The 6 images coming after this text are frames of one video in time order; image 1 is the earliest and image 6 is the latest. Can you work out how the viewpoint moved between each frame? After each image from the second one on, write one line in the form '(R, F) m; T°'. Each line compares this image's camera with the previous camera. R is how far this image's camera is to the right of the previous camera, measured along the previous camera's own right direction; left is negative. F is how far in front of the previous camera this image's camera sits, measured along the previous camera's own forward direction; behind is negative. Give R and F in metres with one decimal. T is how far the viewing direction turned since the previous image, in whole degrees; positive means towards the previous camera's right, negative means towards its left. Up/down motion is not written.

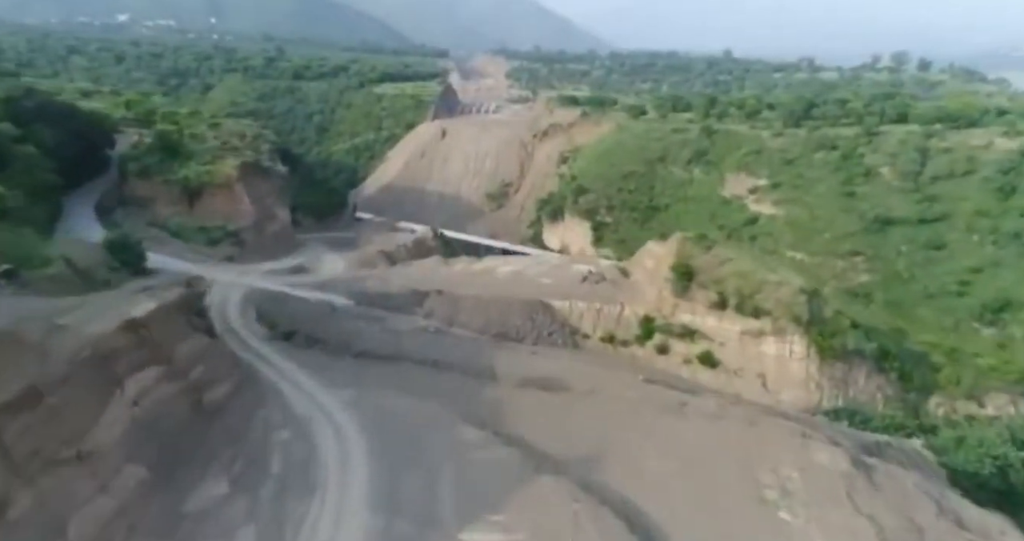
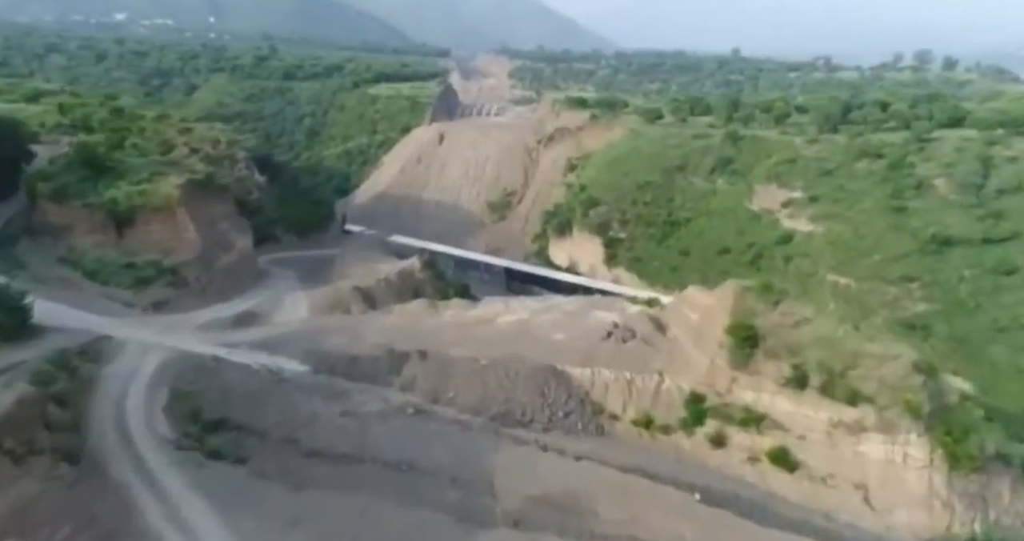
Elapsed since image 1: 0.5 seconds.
(0.0, +3.8) m; 0°
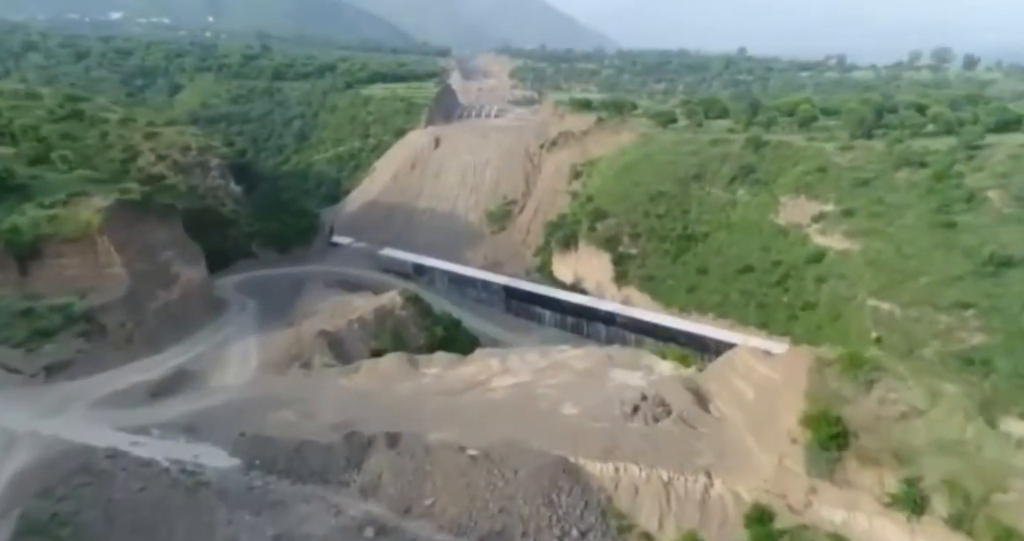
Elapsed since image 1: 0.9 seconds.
(+0.1, +3.1) m; 0°
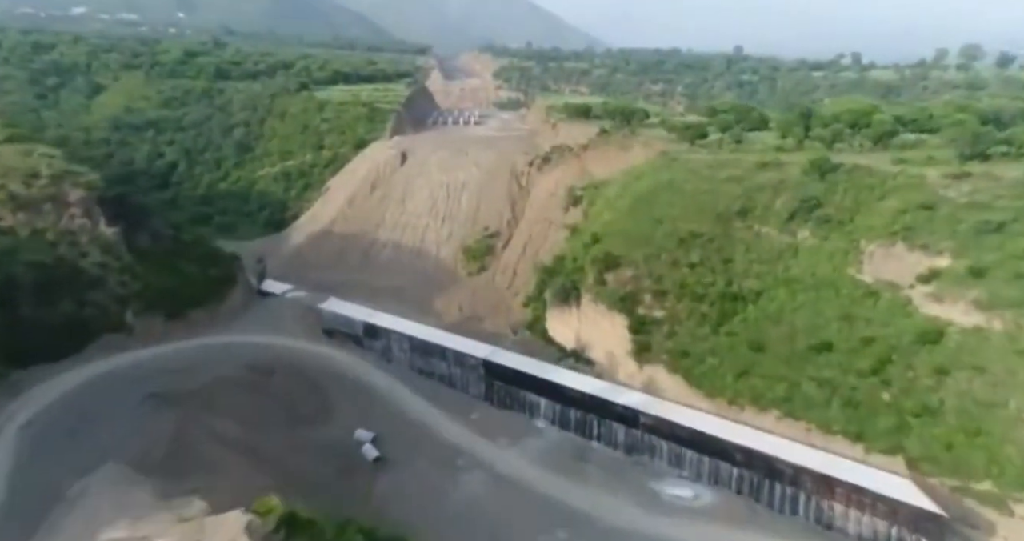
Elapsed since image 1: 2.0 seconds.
(+0.2, +8.6) m; +1°
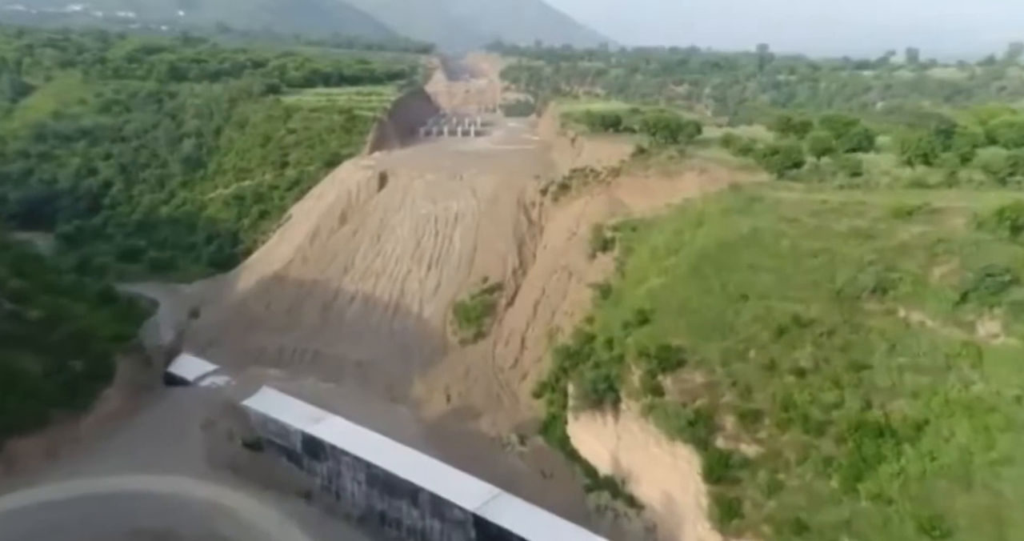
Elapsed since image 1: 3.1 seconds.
(0.0, +8.7) m; -1°
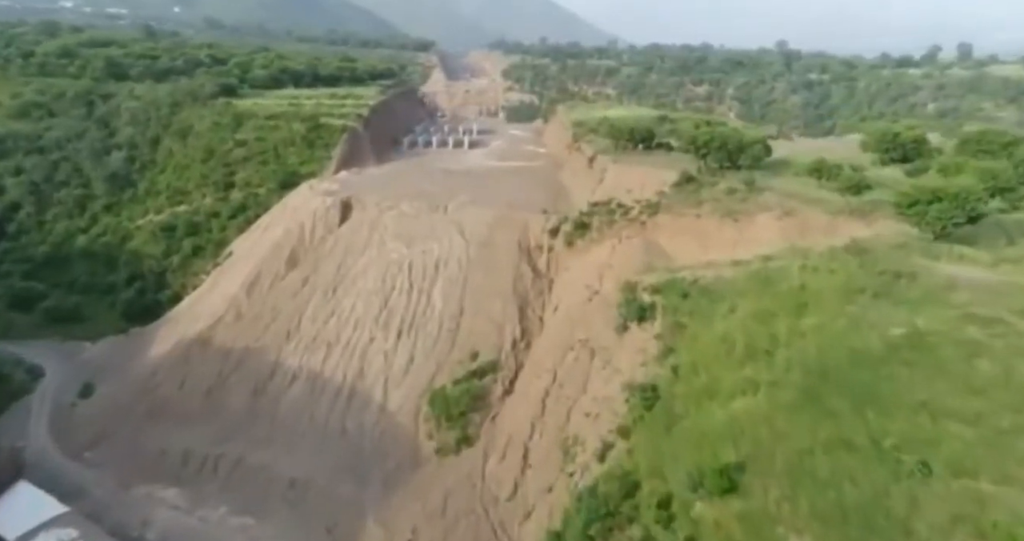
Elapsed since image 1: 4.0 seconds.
(+0.1, +7.4) m; 0°
